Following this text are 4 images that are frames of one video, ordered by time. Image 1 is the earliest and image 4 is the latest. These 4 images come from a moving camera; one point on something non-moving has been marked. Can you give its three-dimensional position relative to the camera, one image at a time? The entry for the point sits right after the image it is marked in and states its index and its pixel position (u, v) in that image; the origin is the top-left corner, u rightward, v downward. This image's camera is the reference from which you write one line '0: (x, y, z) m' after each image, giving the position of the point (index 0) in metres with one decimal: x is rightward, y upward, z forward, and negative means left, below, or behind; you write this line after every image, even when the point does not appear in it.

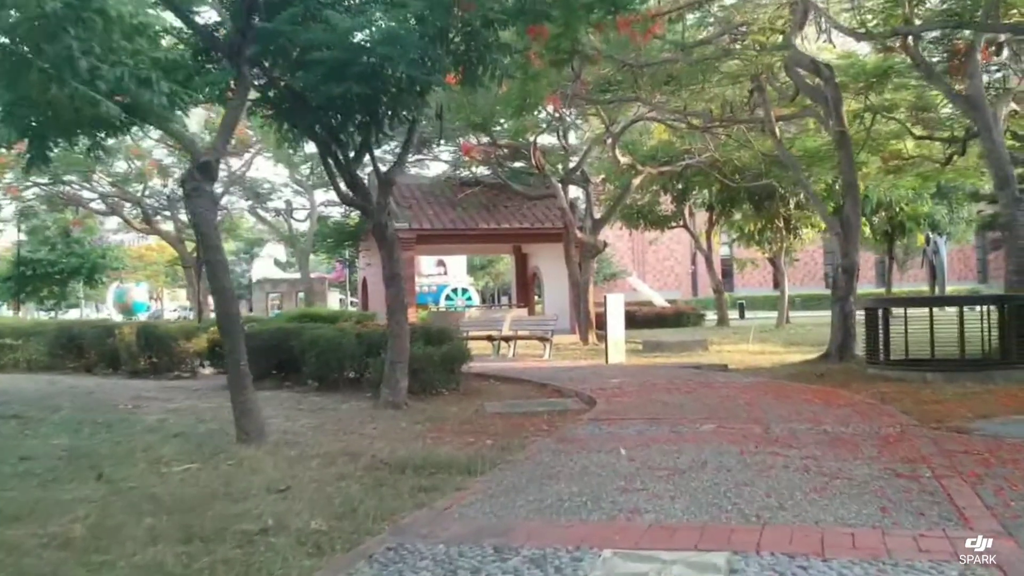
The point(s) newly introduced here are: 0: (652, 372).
0: (+2.0, -1.2, +14.2) m
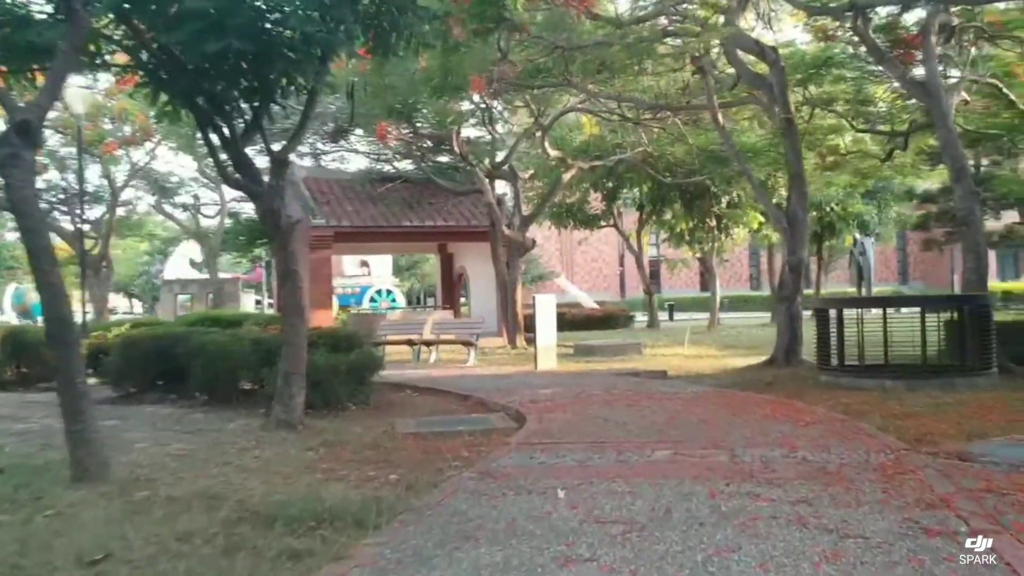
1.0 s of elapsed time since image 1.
0: (+1.0, -1.2, +12.9) m
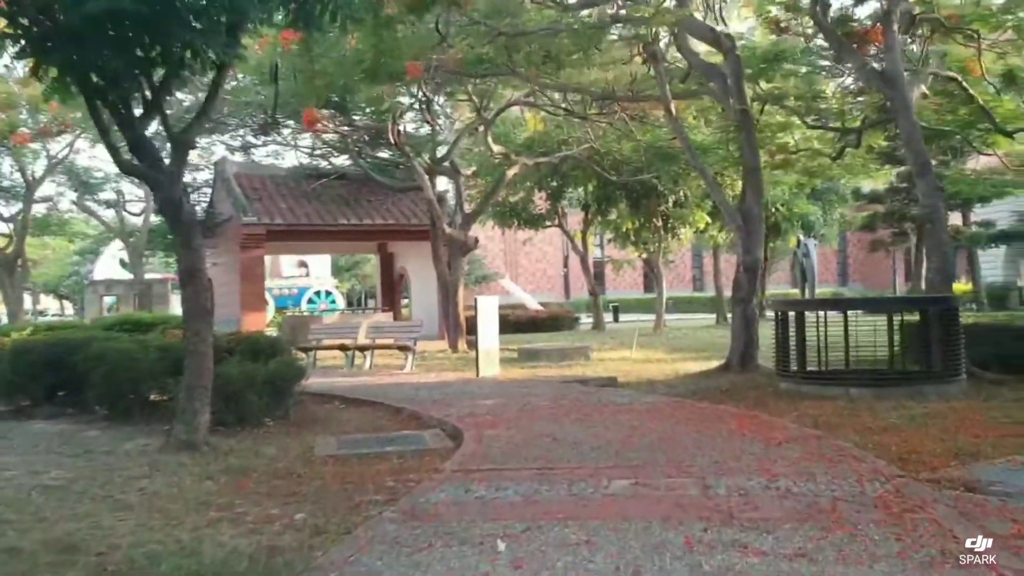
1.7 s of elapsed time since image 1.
0: (+0.2, -1.2, +11.9) m
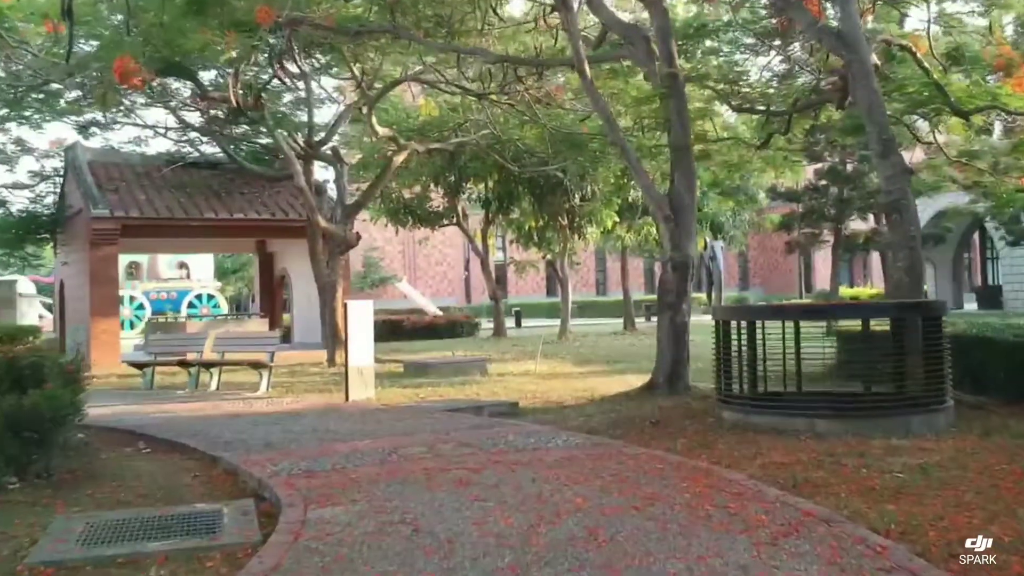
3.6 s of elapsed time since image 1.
0: (-1.0, -1.2, +9.1) m
